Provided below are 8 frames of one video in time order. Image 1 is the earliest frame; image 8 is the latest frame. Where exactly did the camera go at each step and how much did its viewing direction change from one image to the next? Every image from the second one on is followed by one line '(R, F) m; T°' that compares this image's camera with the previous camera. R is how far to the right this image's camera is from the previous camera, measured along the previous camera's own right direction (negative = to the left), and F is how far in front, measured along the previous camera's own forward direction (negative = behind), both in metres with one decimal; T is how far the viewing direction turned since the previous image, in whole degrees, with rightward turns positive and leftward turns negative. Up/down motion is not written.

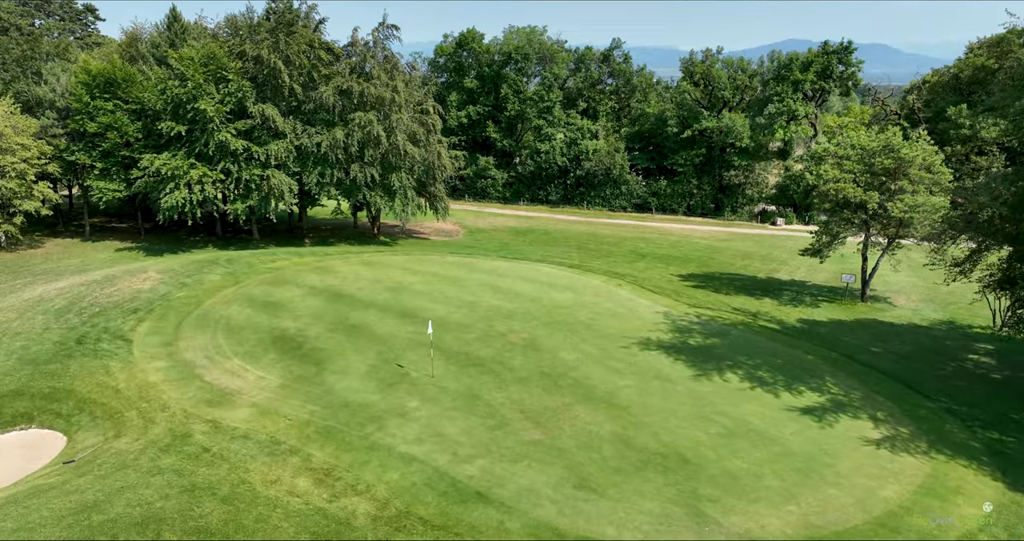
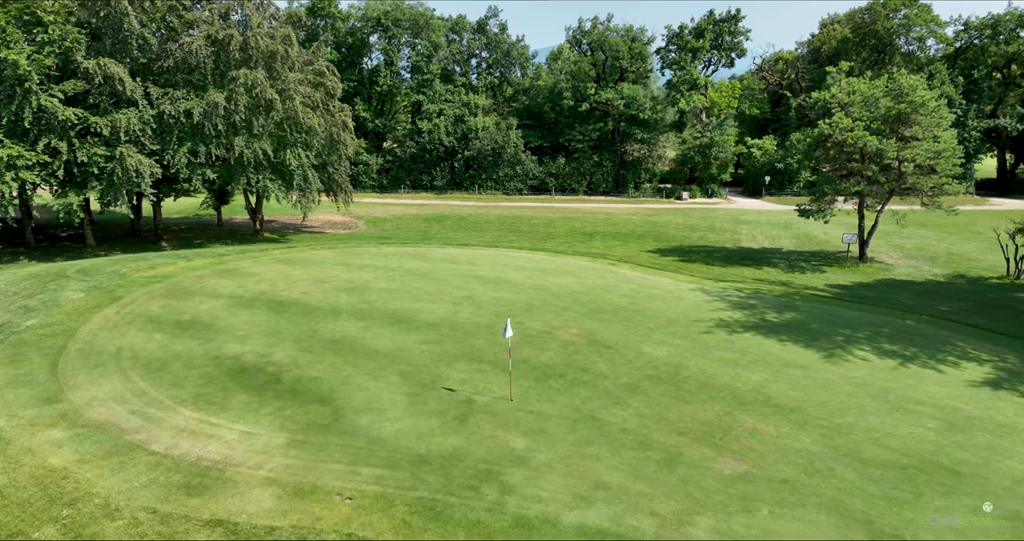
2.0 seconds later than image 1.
(-6.1, +6.8) m; +16°
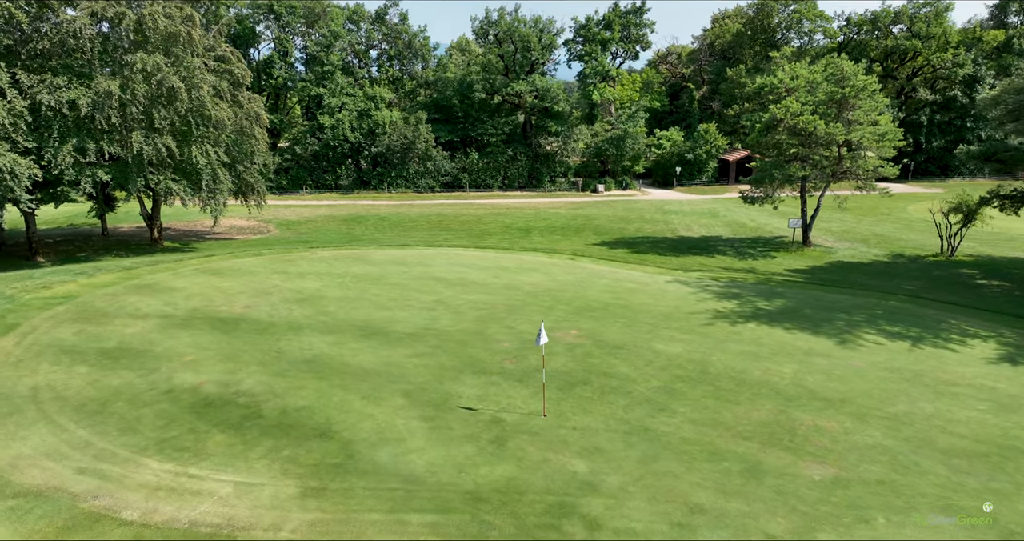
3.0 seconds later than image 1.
(-2.7, +2.1) m; +10°
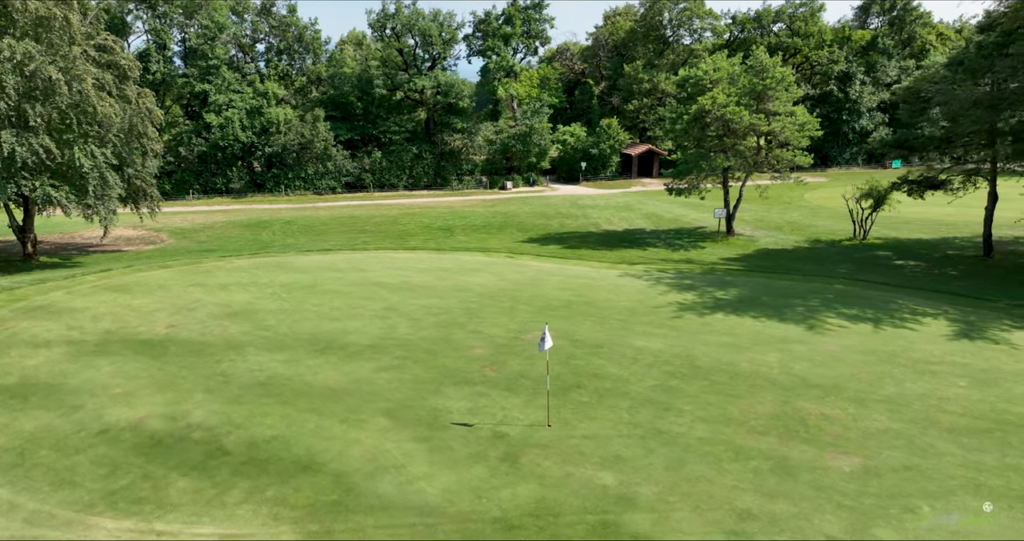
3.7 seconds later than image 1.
(-1.8, +1.2) m; +9°
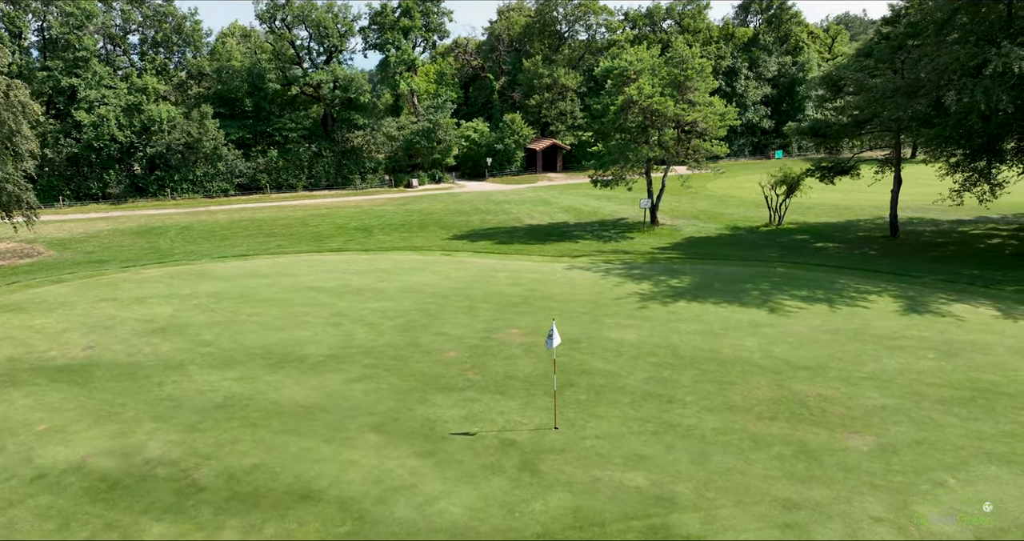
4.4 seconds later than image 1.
(-1.8, +1.0) m; +9°
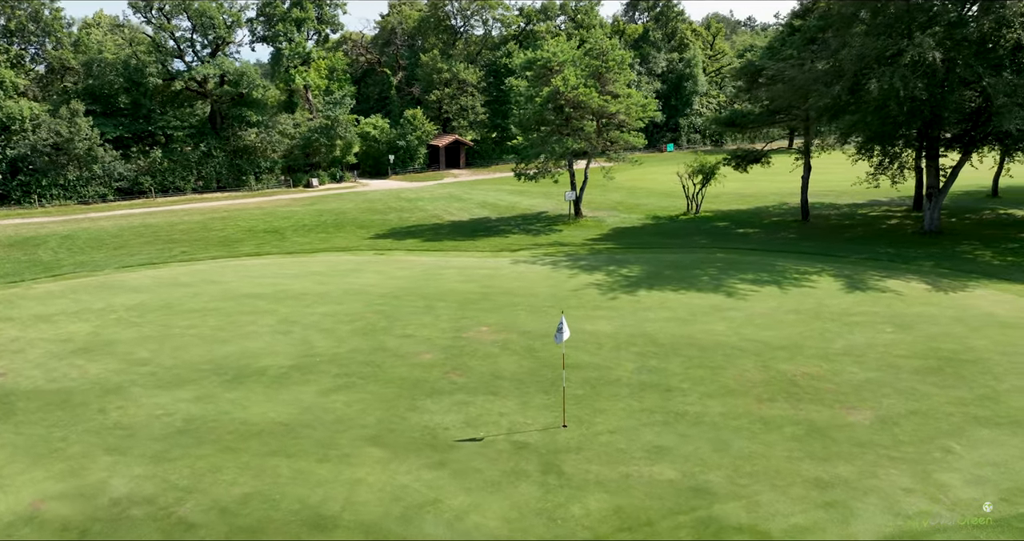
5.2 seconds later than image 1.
(-1.7, +0.8) m; +9°
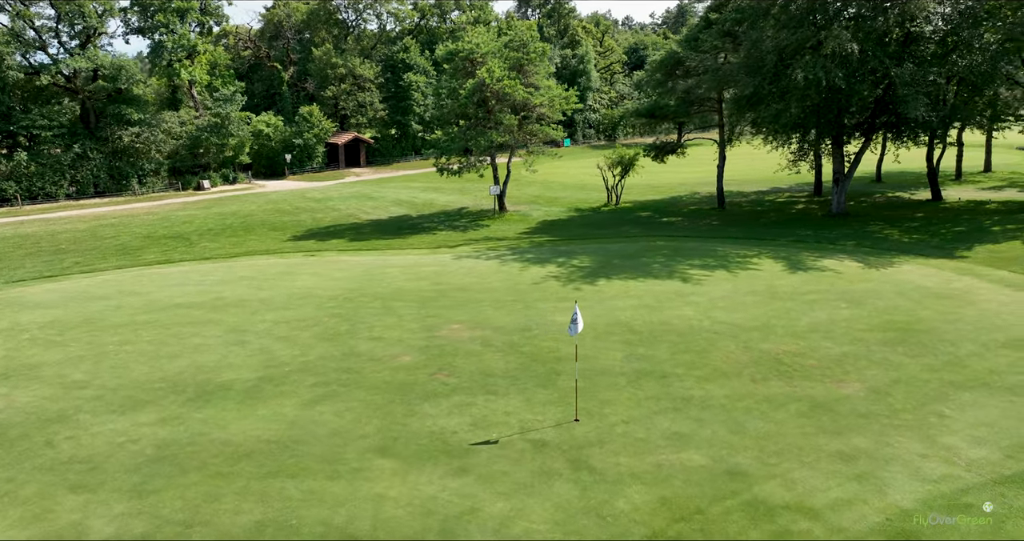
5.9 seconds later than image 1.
(-1.7, +0.7) m; +9°
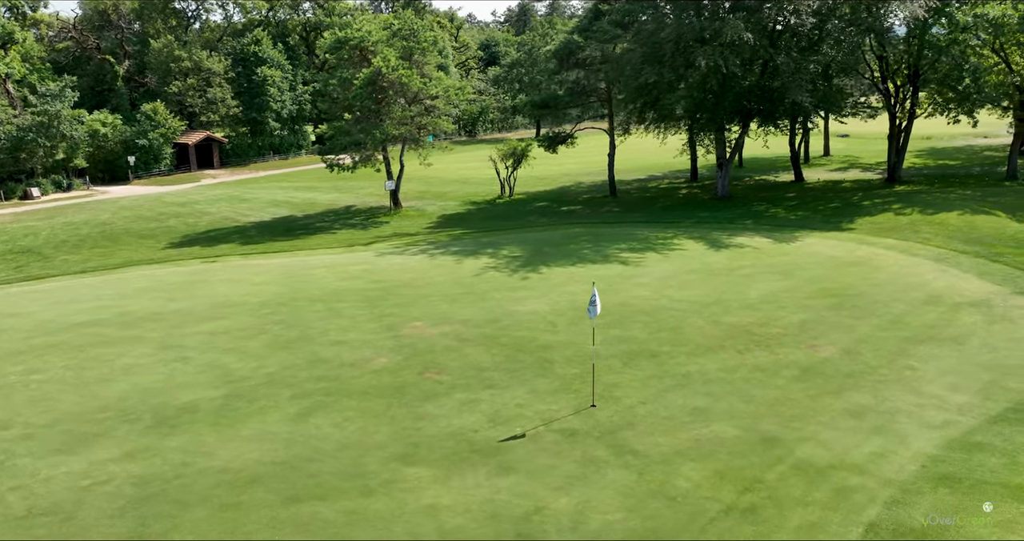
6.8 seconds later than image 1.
(-2.2, +0.8) m; +12°
